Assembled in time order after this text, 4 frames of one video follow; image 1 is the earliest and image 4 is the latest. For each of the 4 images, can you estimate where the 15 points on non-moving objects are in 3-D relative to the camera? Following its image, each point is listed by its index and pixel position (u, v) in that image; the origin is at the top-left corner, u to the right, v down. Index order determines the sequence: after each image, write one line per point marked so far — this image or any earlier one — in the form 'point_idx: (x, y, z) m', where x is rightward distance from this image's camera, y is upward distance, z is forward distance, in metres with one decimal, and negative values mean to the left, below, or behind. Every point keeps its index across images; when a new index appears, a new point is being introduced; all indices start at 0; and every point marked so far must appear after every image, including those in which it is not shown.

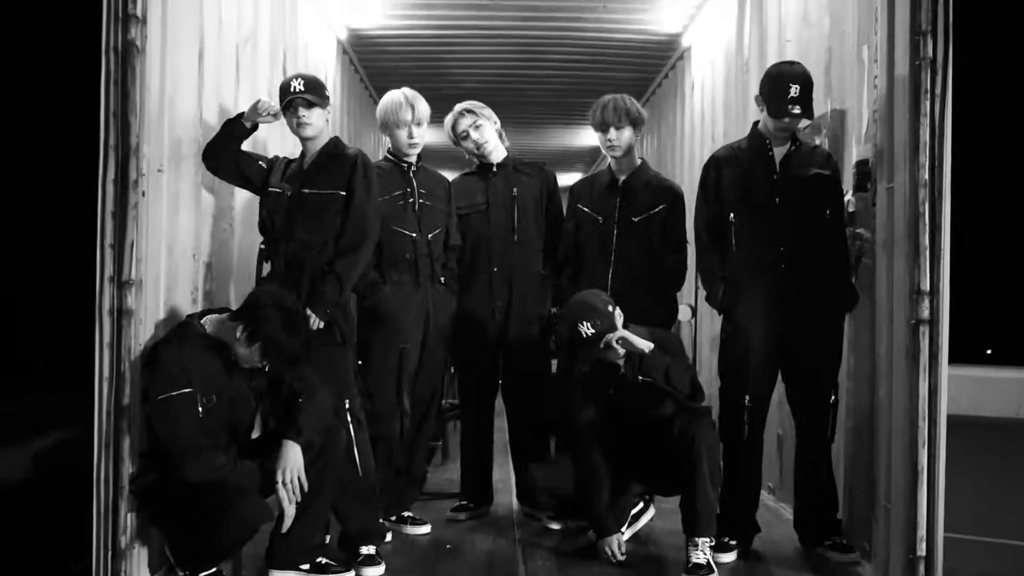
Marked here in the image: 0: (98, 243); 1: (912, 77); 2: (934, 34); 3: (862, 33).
0: (-1.1, +0.1, +2.1) m
1: (+1.1, +0.6, +2.2) m
2: (+1.1, +0.7, +2.2) m
3: (+1.1, +0.8, +2.6) m
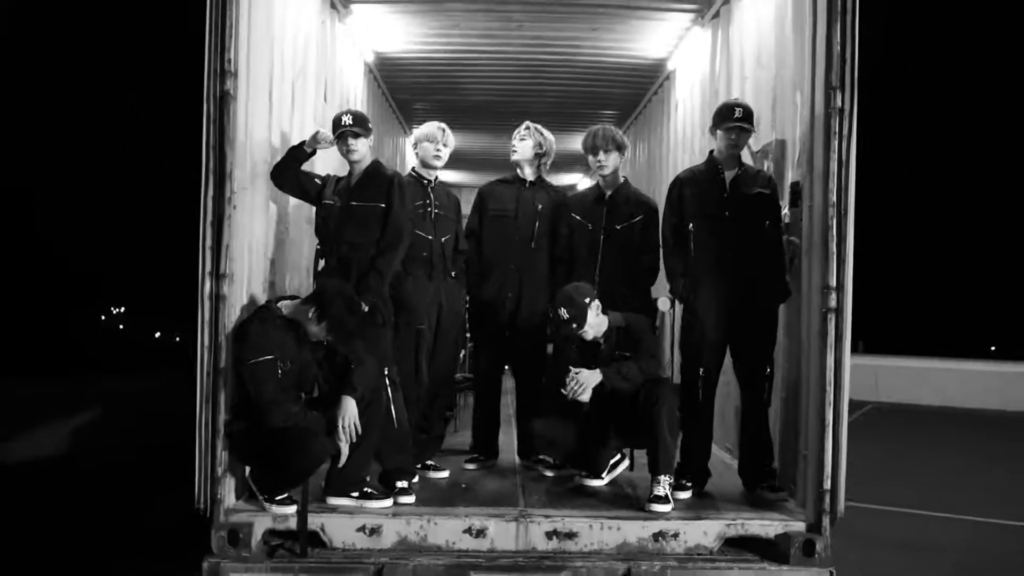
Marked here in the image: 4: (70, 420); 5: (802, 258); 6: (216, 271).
0: (-1.0, +0.1, +2.8) m
1: (+1.1, +0.6, +2.9) m
2: (+1.1, +0.7, +2.9) m
3: (+1.1, +0.8, +3.3) m
4: (-6.2, -1.9, +11.8) m
5: (+1.1, +0.1, +3.1) m
6: (-1.0, +0.1, +2.8) m
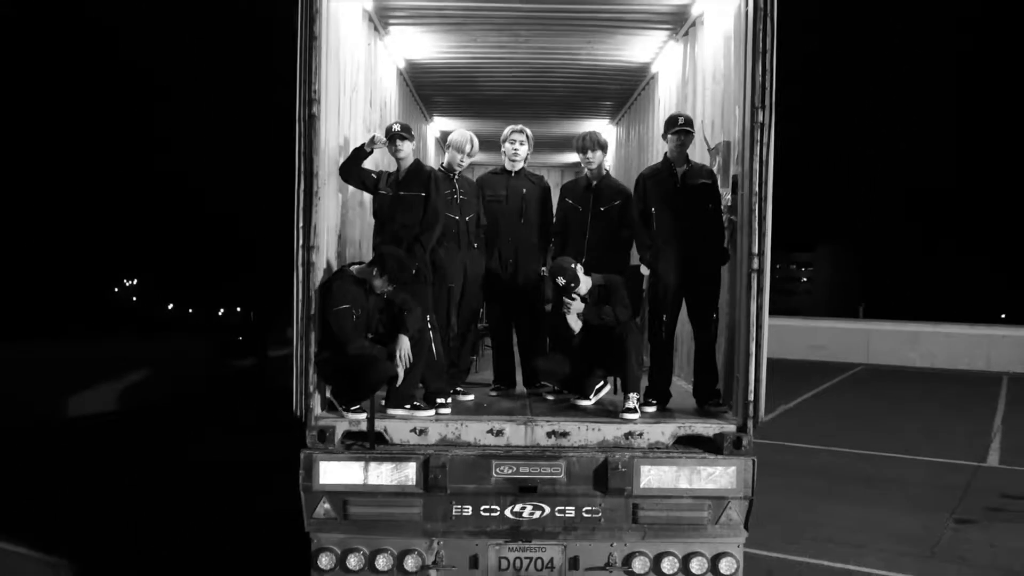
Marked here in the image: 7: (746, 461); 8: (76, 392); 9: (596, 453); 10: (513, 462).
0: (-1.0, +0.3, +3.9) m
1: (+1.1, +0.7, +3.9) m
2: (+1.2, +0.8, +3.9) m
3: (+1.1, +1.0, +4.3) m
4: (-6.0, -1.4, +13.0) m
5: (+1.1, +0.3, +4.1) m
6: (-1.0, +0.2, +3.9) m
7: (+1.1, -0.8, +3.9) m
8: (-6.4, -1.5, +12.3) m
9: (+0.4, -0.8, +4.0) m
10: (0.0, -0.8, +3.9) m
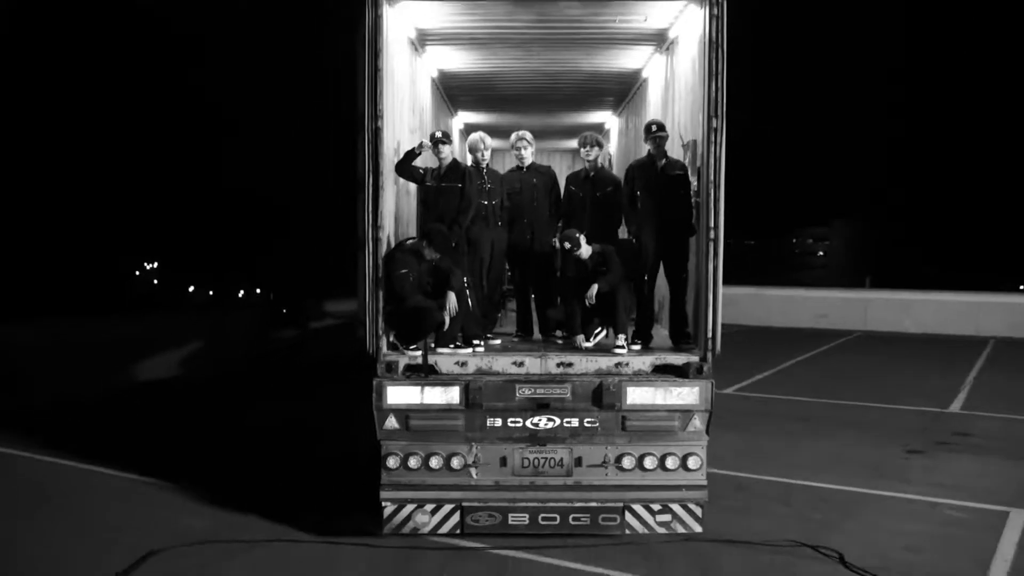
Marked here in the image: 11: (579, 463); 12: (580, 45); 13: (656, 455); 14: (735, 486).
0: (-0.9, +0.5, +5.2) m
1: (+1.2, +0.9, +5.2) m
2: (+1.3, +1.1, +5.2) m
3: (+1.2, +1.2, +5.6) m
4: (-5.7, -1.1, +14.5) m
5: (+1.2, +0.5, +5.4) m
6: (-0.9, +0.4, +5.3) m
7: (+1.2, -0.6, +5.3) m
8: (-6.1, -1.2, +13.8) m
9: (+0.5, -0.6, +5.3) m
10: (+0.1, -0.6, +5.3) m
11: (+0.4, -1.1, +5.3) m
12: (+0.6, +2.0, +6.9) m
13: (+0.9, -1.0, +5.3) m
14: (+1.9, -1.7, +7.1) m
